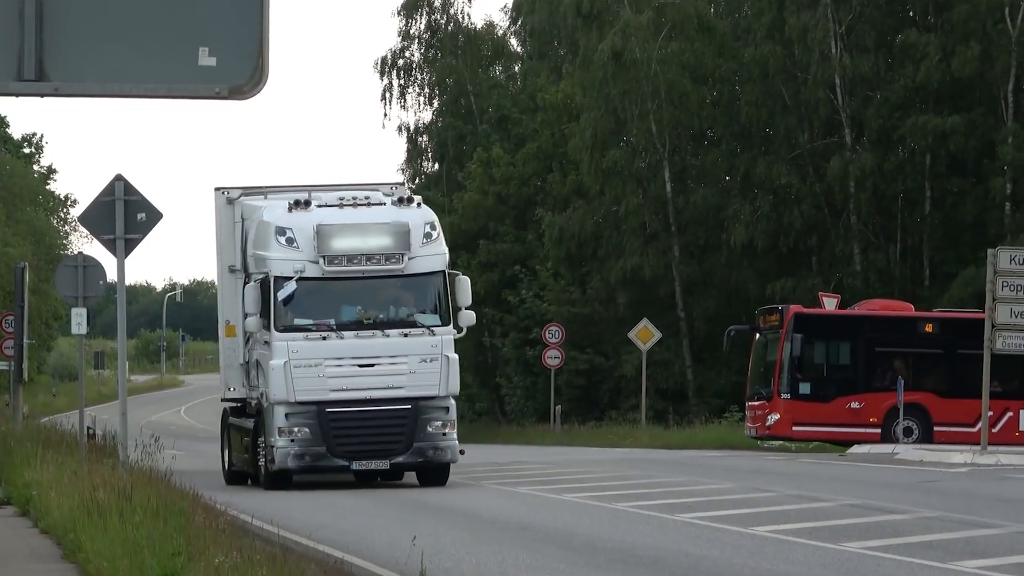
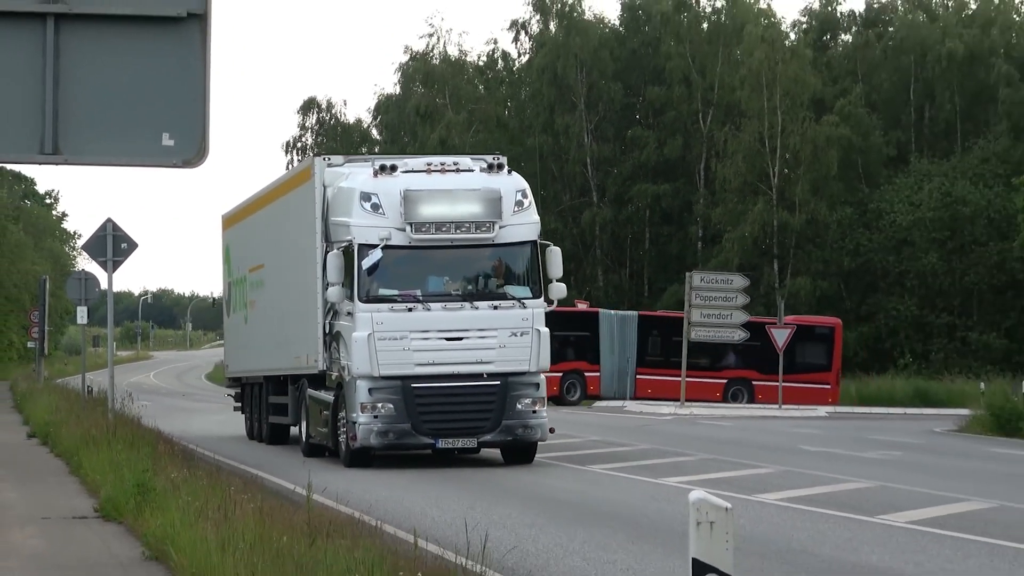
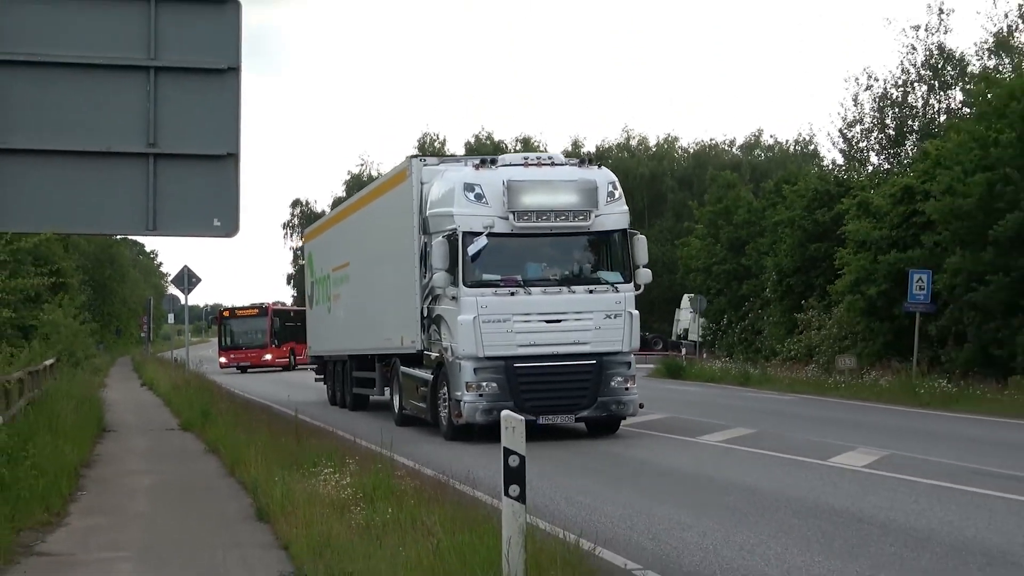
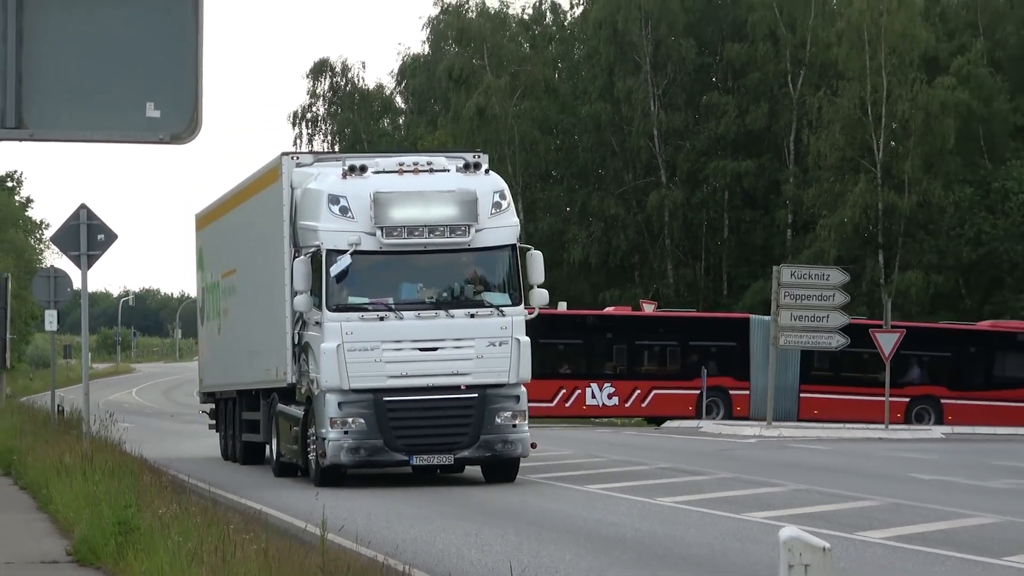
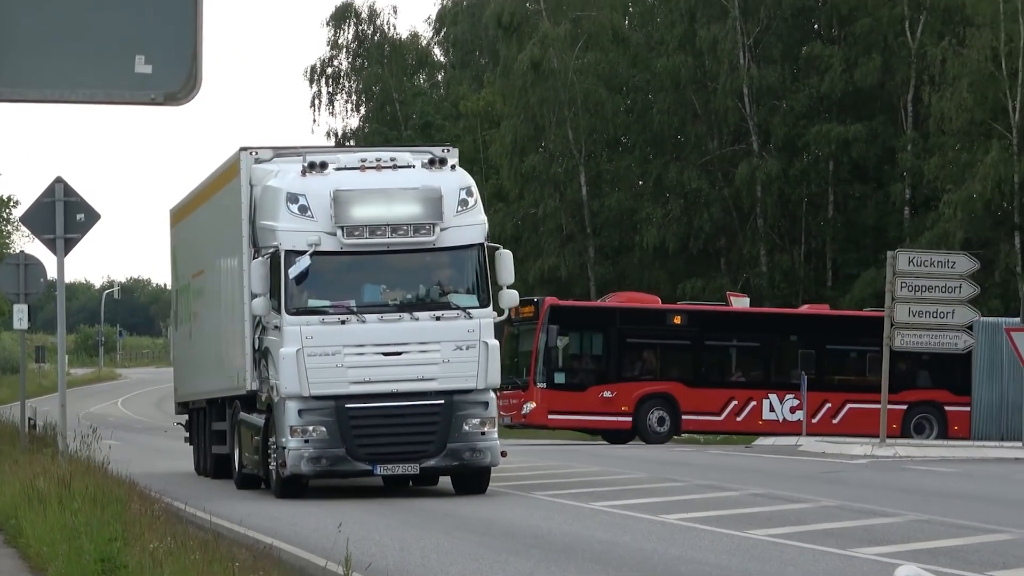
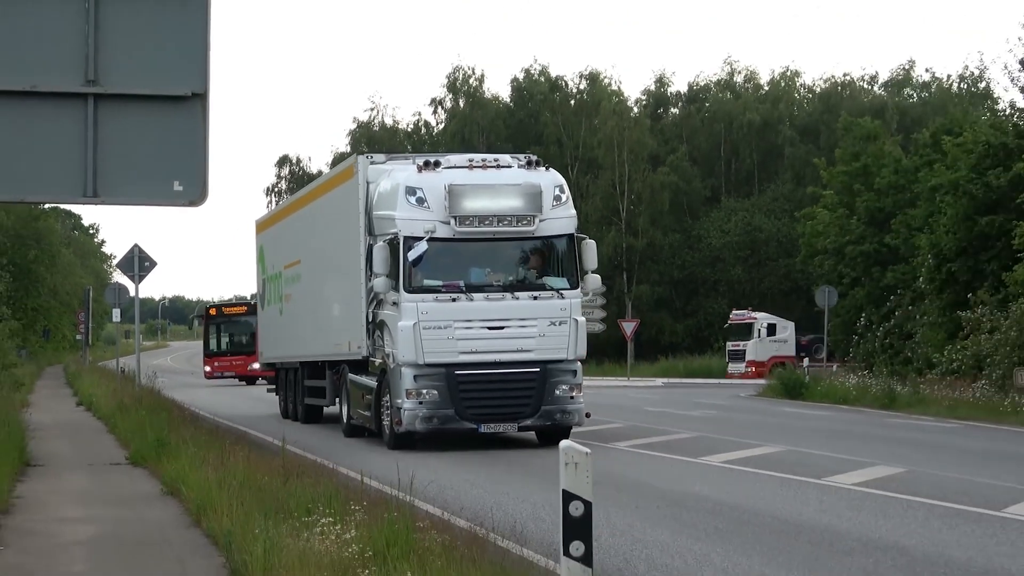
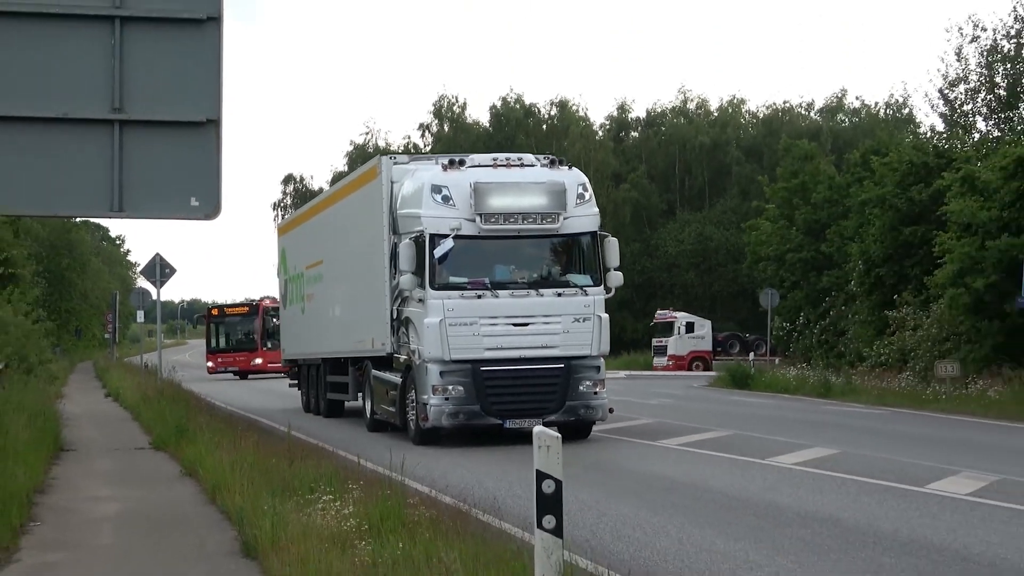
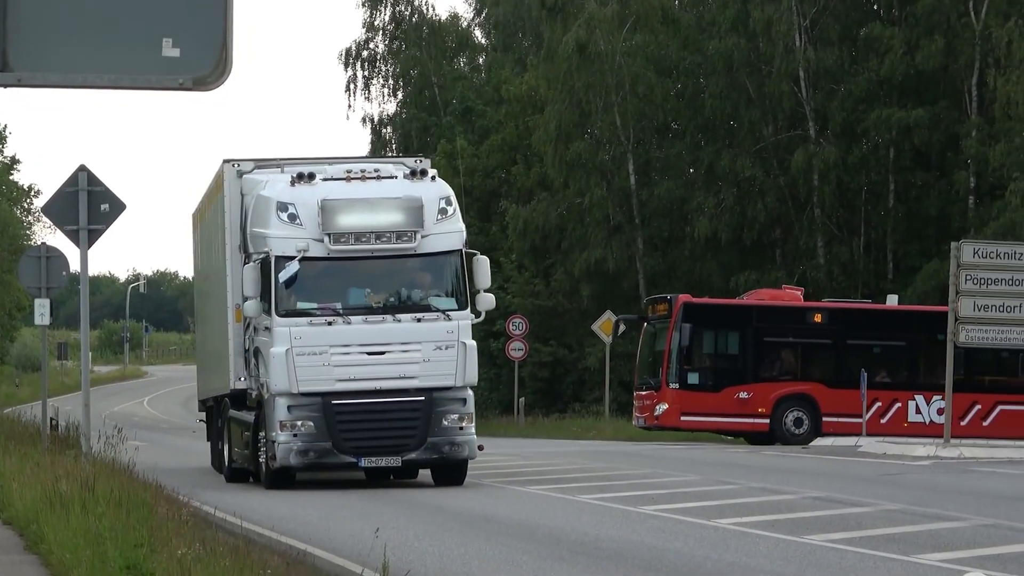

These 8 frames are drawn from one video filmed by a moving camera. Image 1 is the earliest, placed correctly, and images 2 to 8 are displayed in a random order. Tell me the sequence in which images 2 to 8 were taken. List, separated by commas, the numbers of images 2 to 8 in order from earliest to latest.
8, 5, 4, 2, 6, 7, 3
